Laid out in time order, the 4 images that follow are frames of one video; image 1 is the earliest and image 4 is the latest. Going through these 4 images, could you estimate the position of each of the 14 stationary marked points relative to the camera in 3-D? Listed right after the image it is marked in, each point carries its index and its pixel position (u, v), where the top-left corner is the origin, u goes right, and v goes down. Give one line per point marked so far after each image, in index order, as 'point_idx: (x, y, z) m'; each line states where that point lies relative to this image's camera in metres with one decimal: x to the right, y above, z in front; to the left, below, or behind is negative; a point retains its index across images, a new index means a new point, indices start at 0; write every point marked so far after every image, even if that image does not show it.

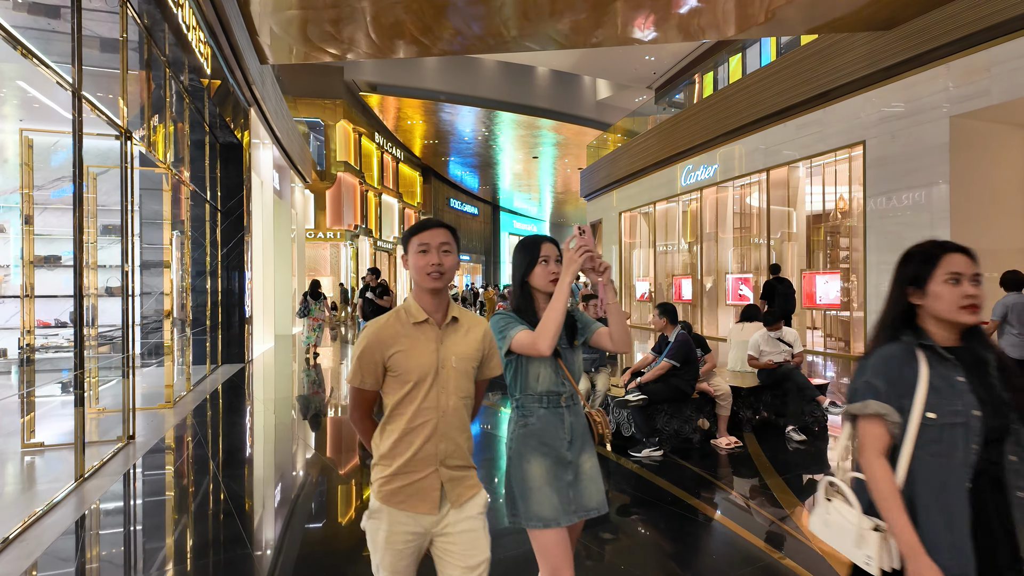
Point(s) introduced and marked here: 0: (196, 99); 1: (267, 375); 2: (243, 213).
0: (-3.9, +2.4, +7.4) m
1: (-3.6, -1.3, +8.6) m
2: (-4.0, +1.2, +8.9) m
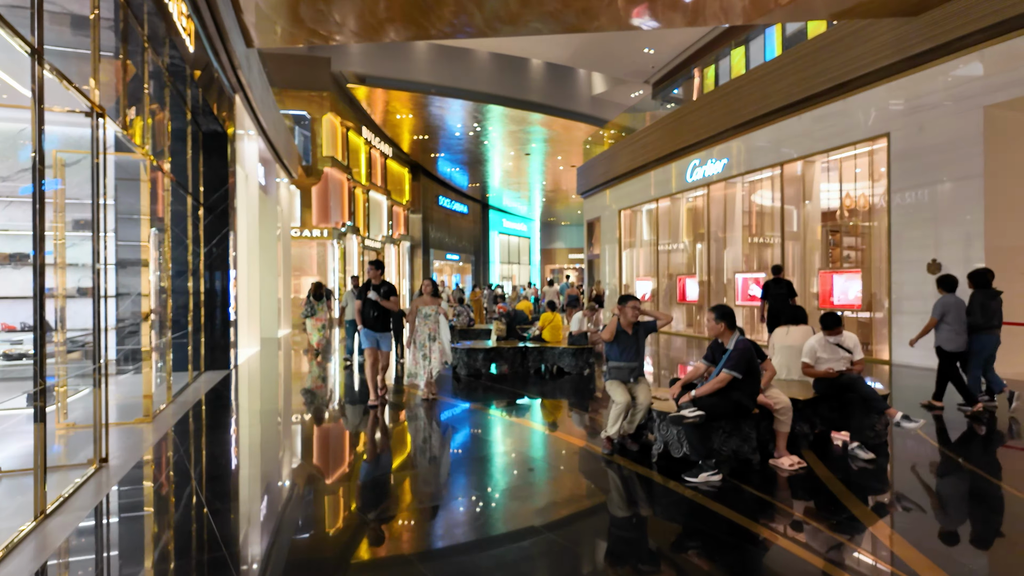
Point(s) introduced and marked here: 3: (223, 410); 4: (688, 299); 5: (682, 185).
0: (-3.8, +2.4, +6.8) m
1: (-3.5, -1.3, +8.1) m
2: (-4.0, +1.2, +8.3) m
3: (-3.1, -1.3, +6.4) m
4: (+4.3, -0.3, +13.6) m
5: (+3.9, +2.3, +13.2) m
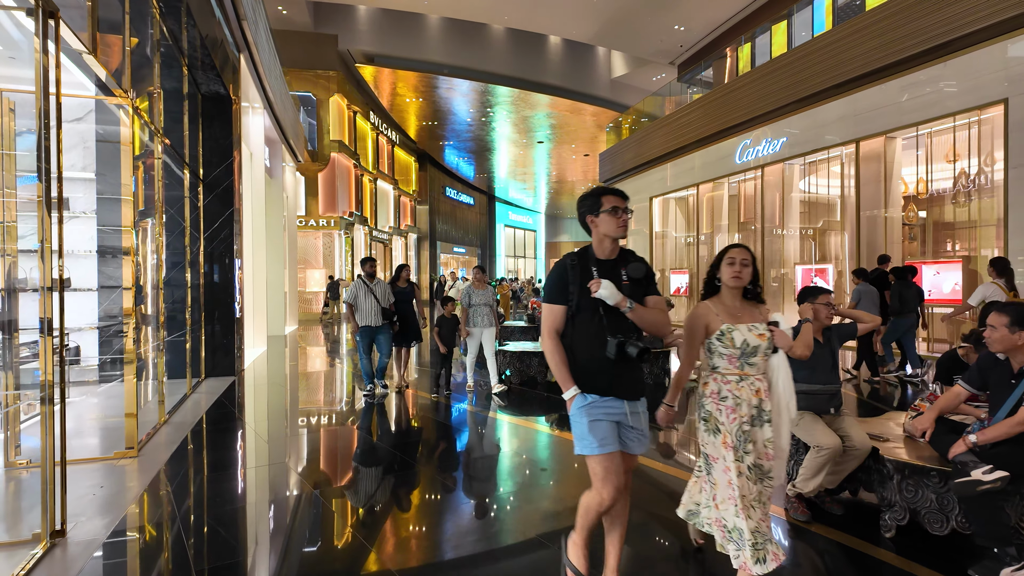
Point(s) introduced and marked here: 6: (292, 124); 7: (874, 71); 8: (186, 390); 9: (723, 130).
0: (-3.3, +2.5, +5.8) m
1: (-3.0, -1.2, +7.0) m
2: (-3.5, +1.2, +7.3) m
3: (-2.6, -1.3, +5.4) m
4: (+4.7, -0.1, +12.6) m
5: (+4.4, +2.4, +12.2) m
6: (-4.5, +3.3, +12.1) m
7: (+5.3, +3.1, +8.5) m
8: (-3.6, -1.1, +6.4) m
9: (+4.3, +3.2, +12.0) m
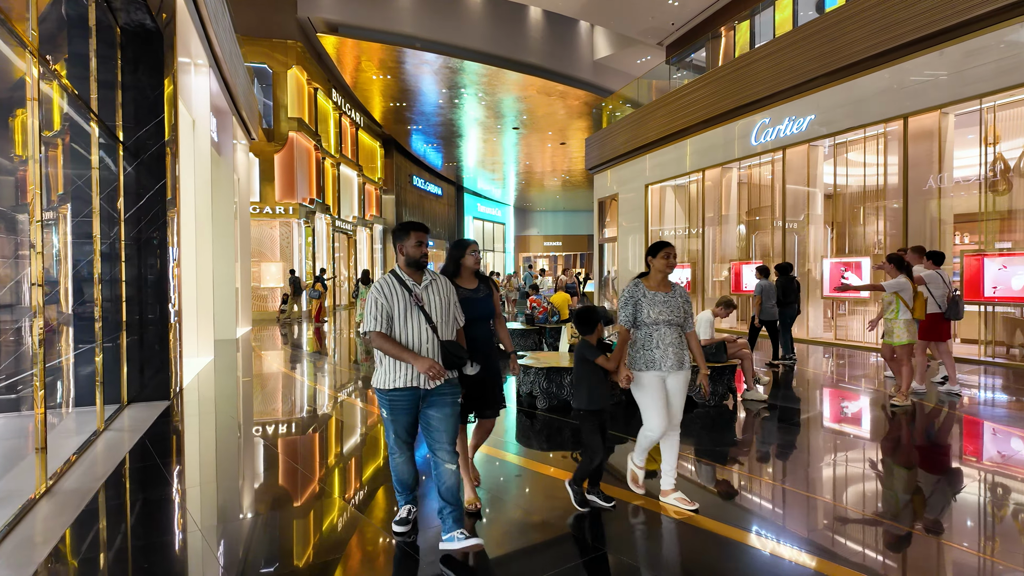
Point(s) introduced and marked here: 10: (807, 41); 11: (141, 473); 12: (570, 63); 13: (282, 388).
0: (-3.2, +2.5, +4.3) m
1: (-2.9, -1.2, +5.6) m
2: (-3.4, +1.3, +5.8) m
3: (-2.4, -1.3, +4.0) m
4: (+4.4, 0.0, +11.8) m
5: (+4.1, +2.5, +11.2) m
6: (-4.8, +3.4, +10.5) m
7: (+5.2, +3.2, +7.6) m
8: (-3.5, -1.1, +5.0) m
9: (+4.0, +3.3, +11.1) m
10: (+4.5, +3.8, +9.2) m
11: (-2.5, -1.2, +3.9) m
12: (+1.6, +6.4, +16.9) m
13: (-2.6, -1.2, +6.9) m
